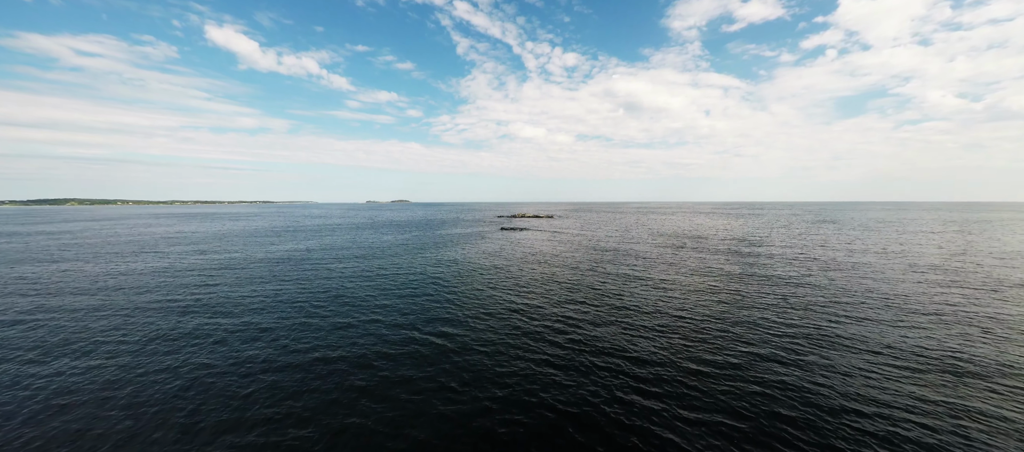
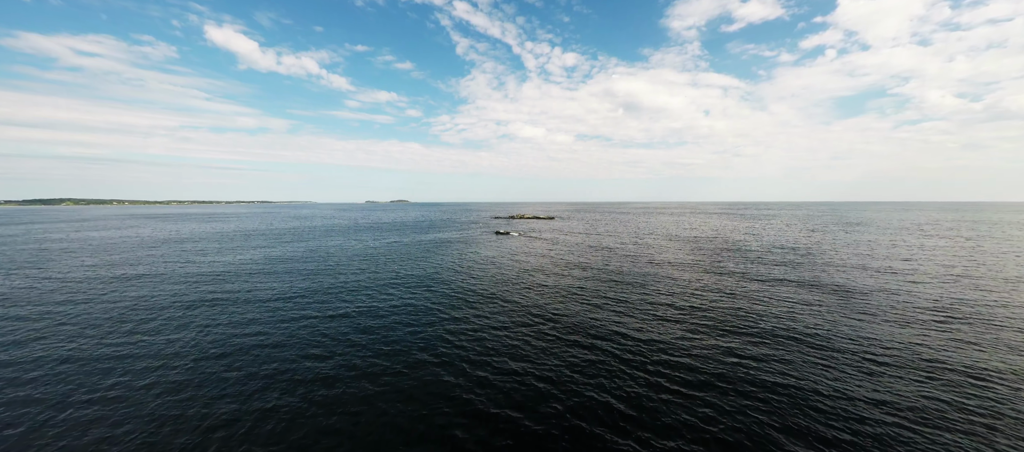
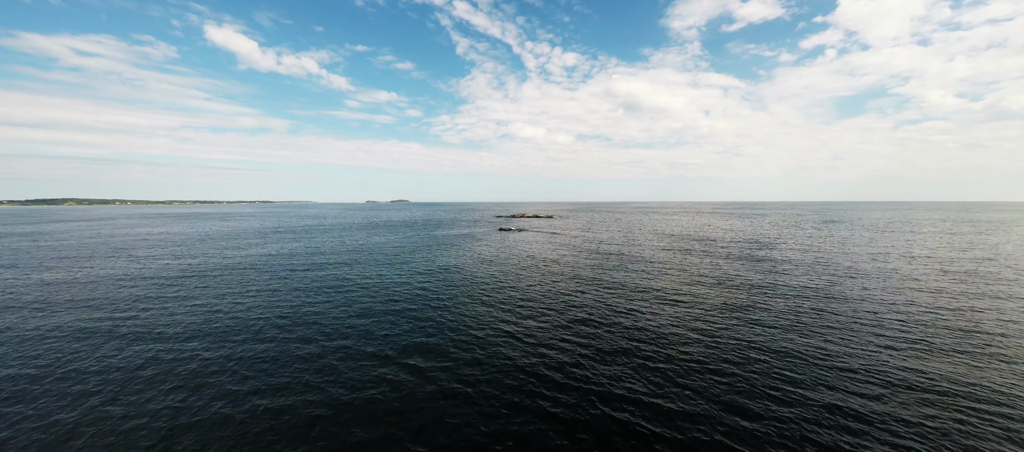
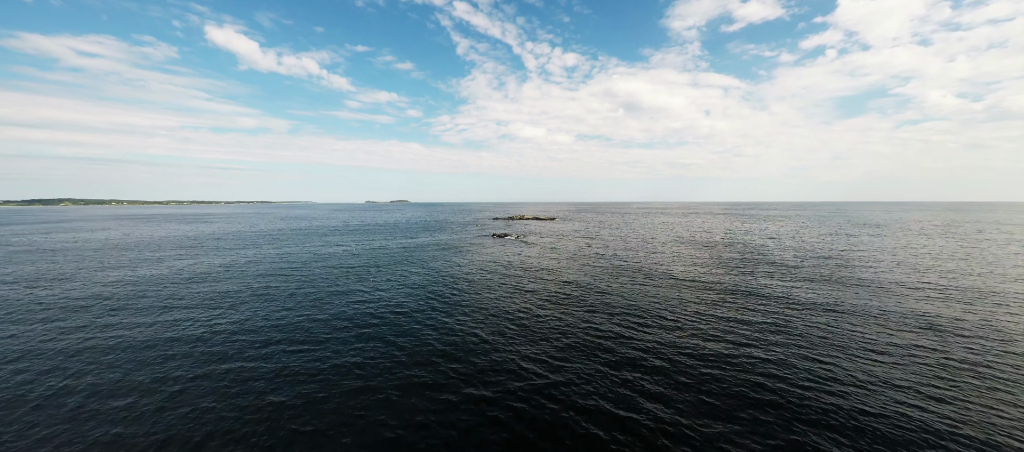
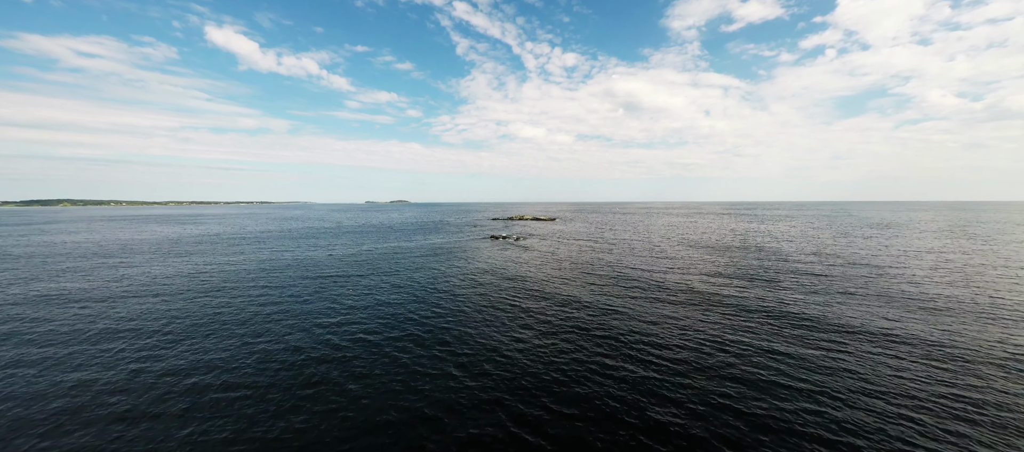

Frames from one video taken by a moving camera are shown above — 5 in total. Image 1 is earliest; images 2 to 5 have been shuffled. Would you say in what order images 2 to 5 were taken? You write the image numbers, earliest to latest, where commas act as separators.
3, 2, 4, 5
